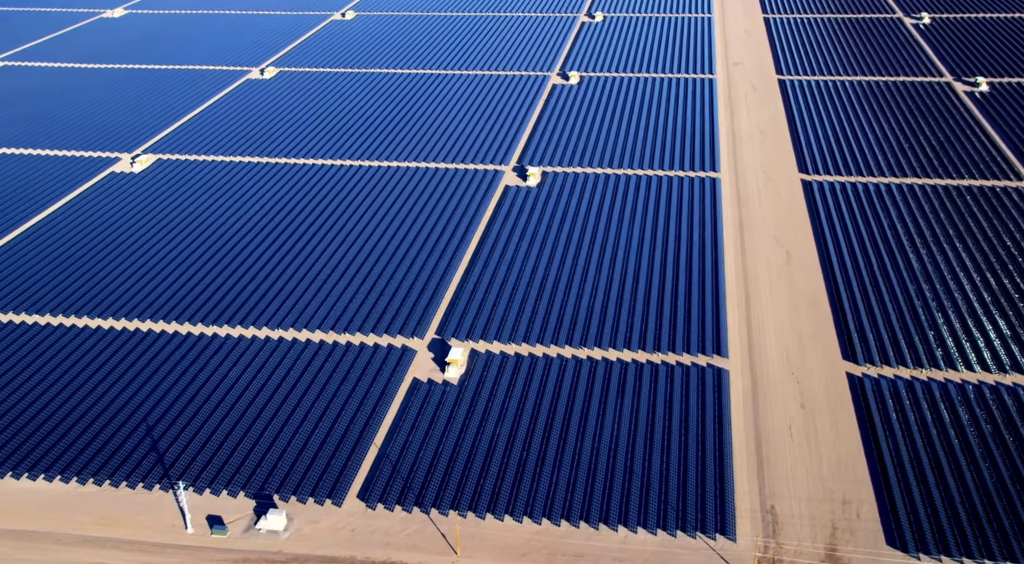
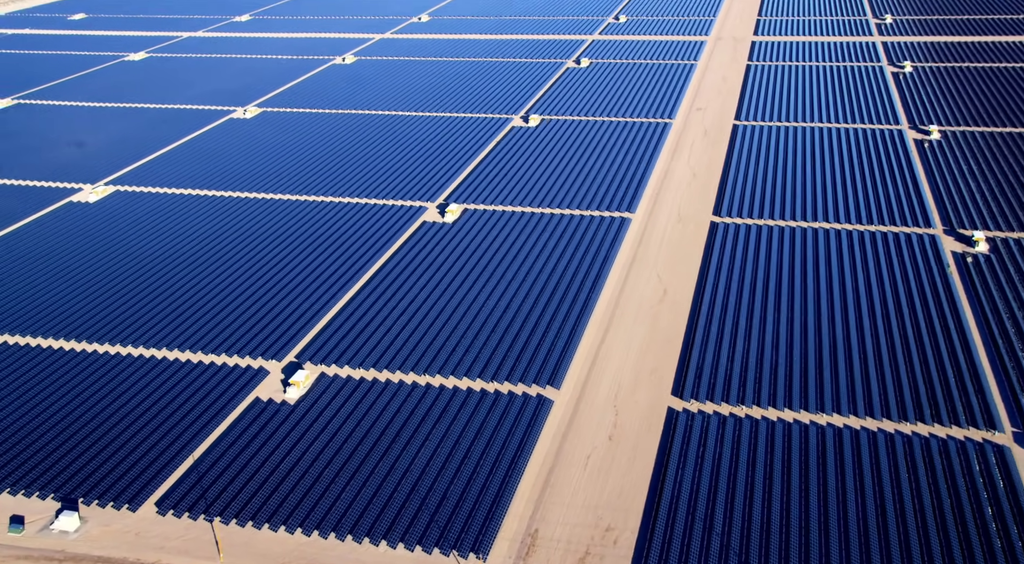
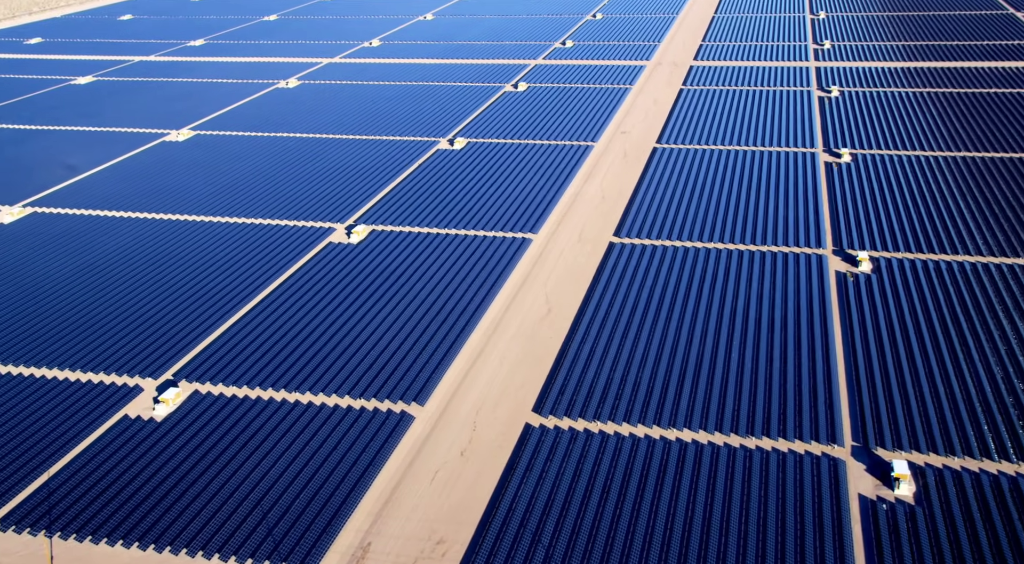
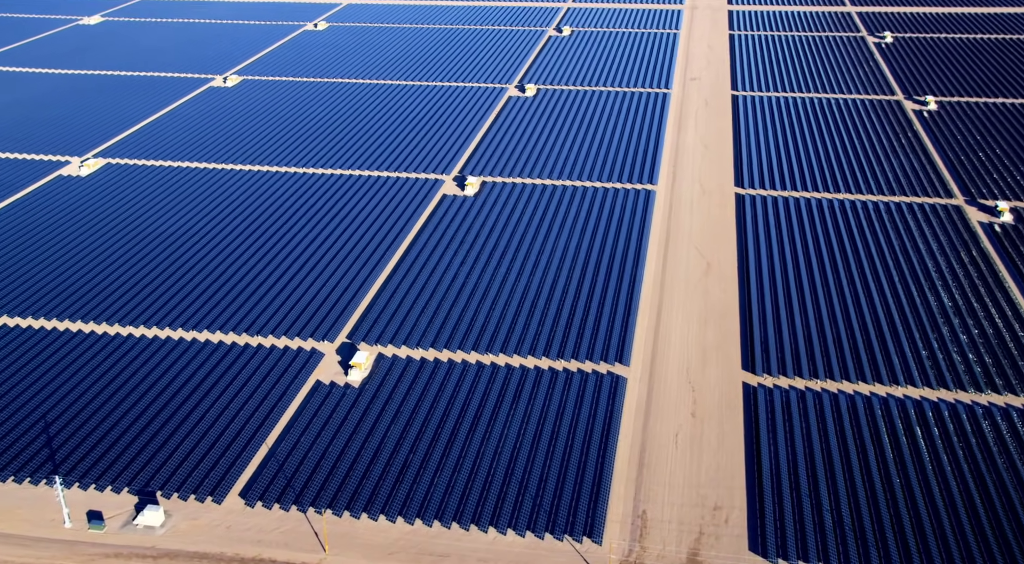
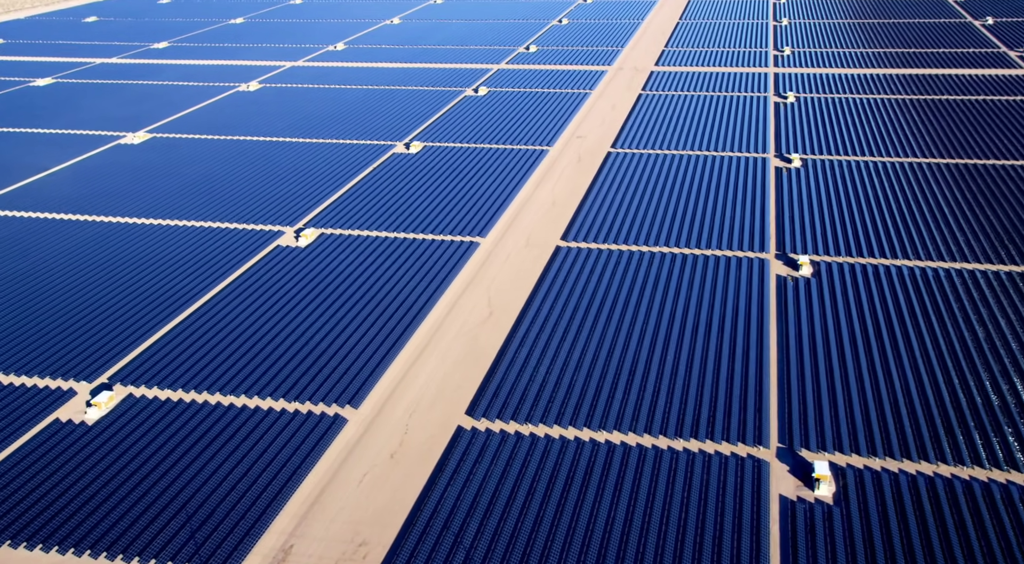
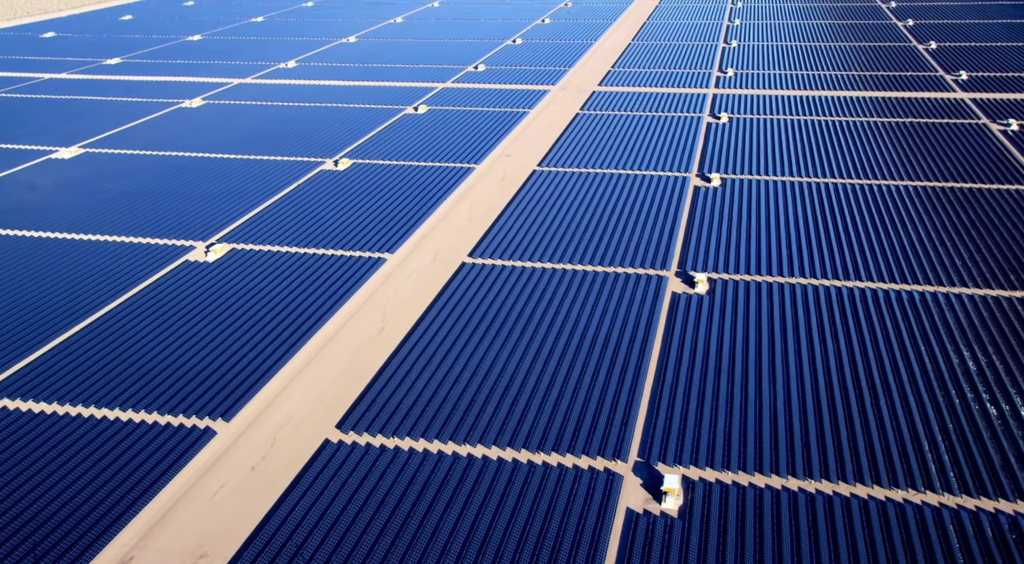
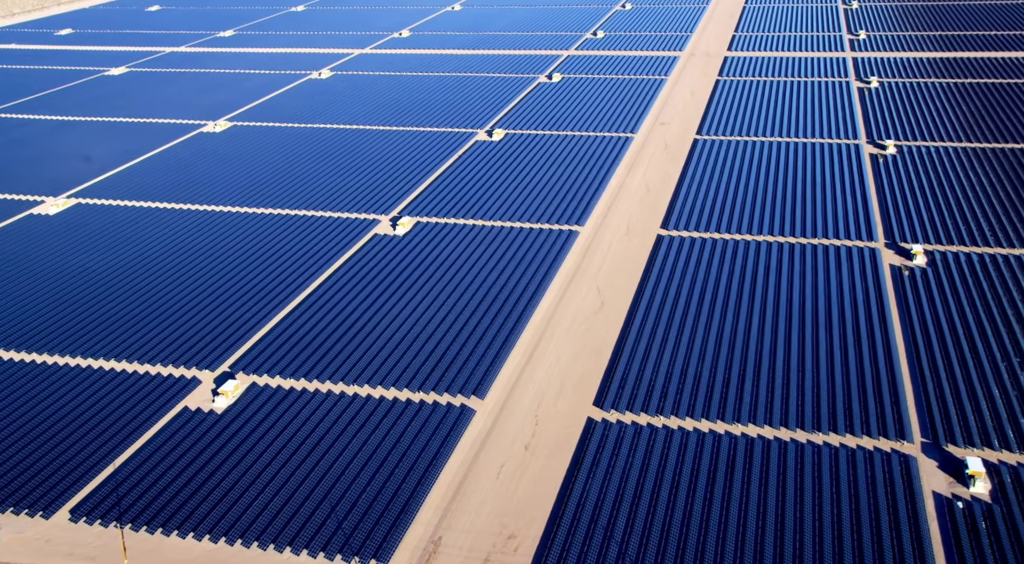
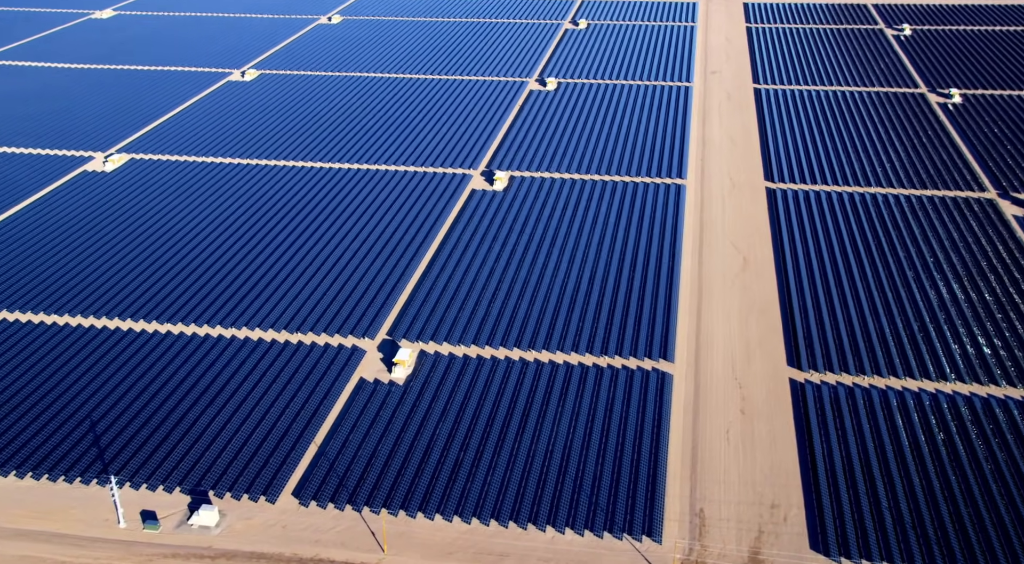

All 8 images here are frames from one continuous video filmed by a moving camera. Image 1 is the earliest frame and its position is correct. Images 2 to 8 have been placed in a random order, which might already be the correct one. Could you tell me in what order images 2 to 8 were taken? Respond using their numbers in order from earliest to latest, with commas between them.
8, 4, 2, 7, 3, 5, 6
